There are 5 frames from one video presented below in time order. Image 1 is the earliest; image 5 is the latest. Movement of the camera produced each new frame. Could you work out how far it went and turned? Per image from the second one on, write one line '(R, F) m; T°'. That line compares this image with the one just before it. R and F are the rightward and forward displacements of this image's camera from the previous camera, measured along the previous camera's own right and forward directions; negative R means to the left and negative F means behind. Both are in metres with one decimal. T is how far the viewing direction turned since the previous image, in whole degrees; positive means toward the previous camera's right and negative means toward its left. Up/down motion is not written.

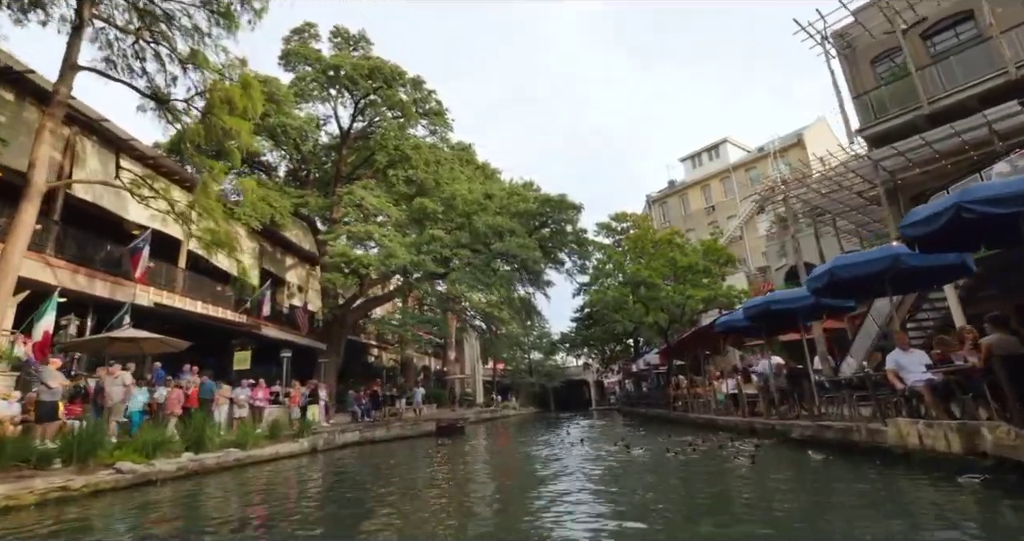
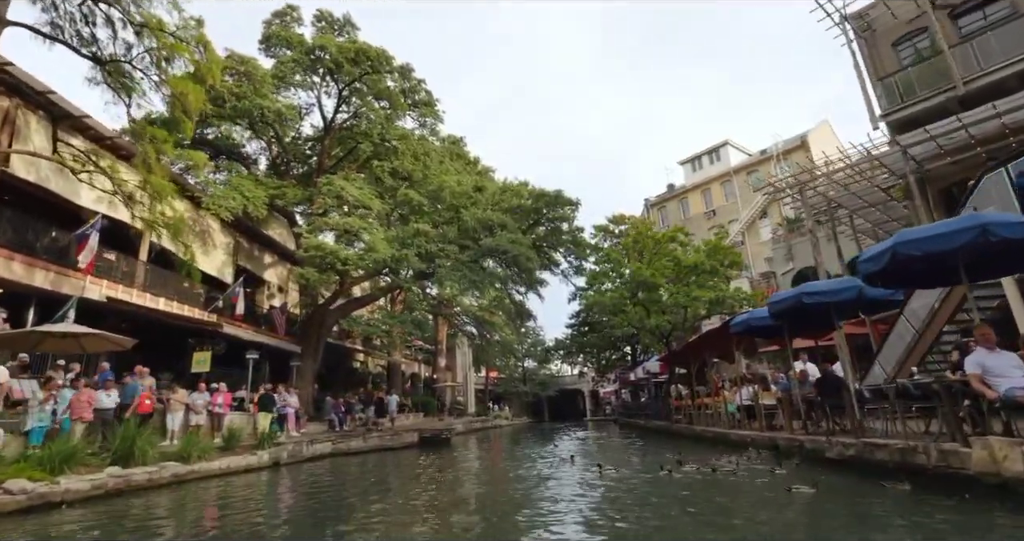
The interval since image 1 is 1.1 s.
(+0.2, +1.6) m; 0°
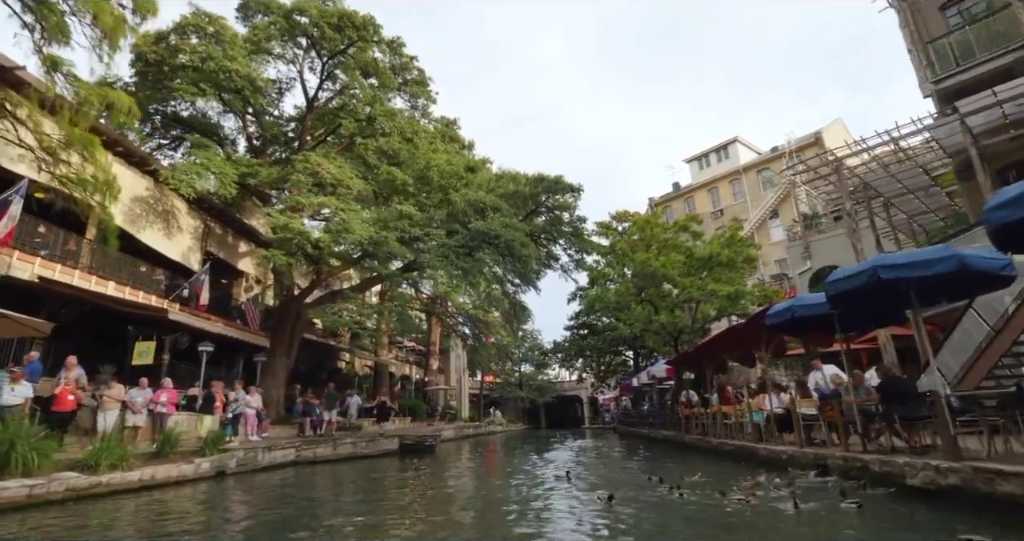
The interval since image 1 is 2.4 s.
(+0.2, +2.1) m; 0°
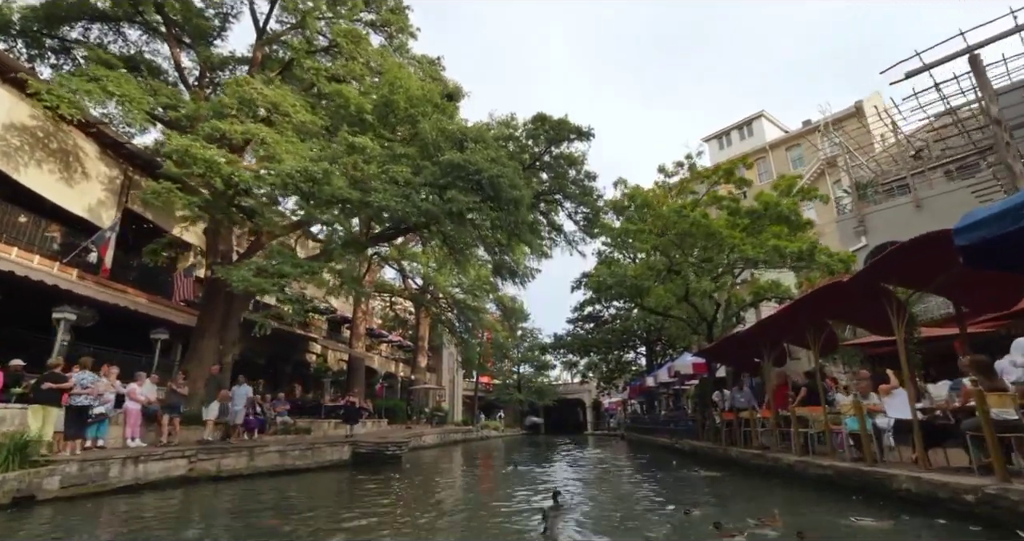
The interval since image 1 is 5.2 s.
(+0.4, +4.5) m; 0°
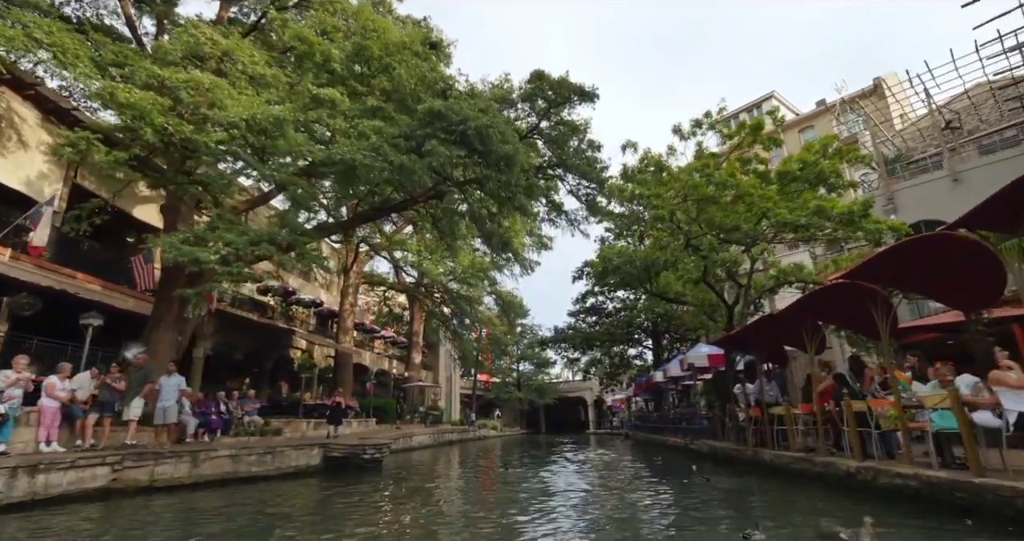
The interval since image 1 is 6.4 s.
(+0.1, +1.9) m; 0°
